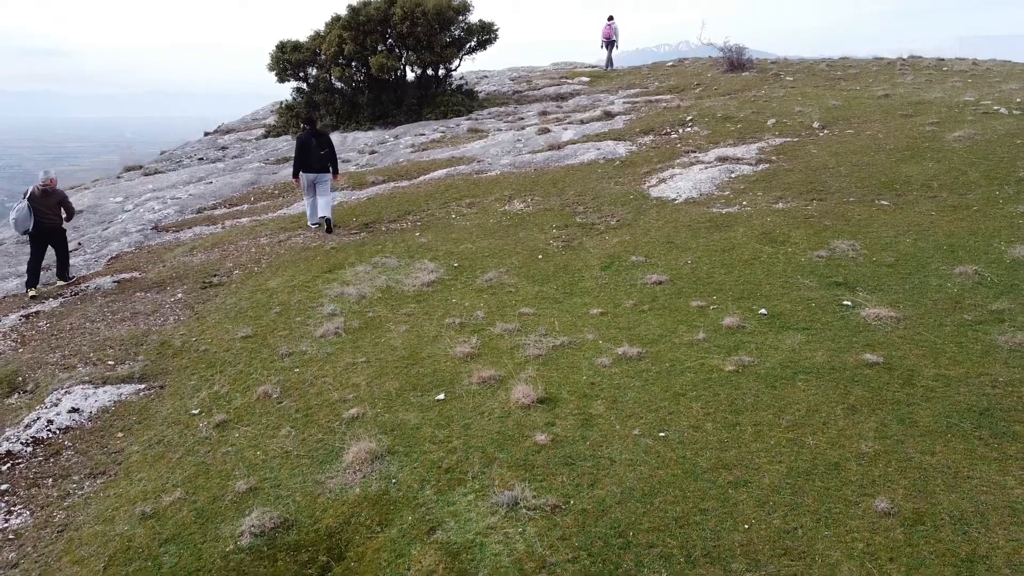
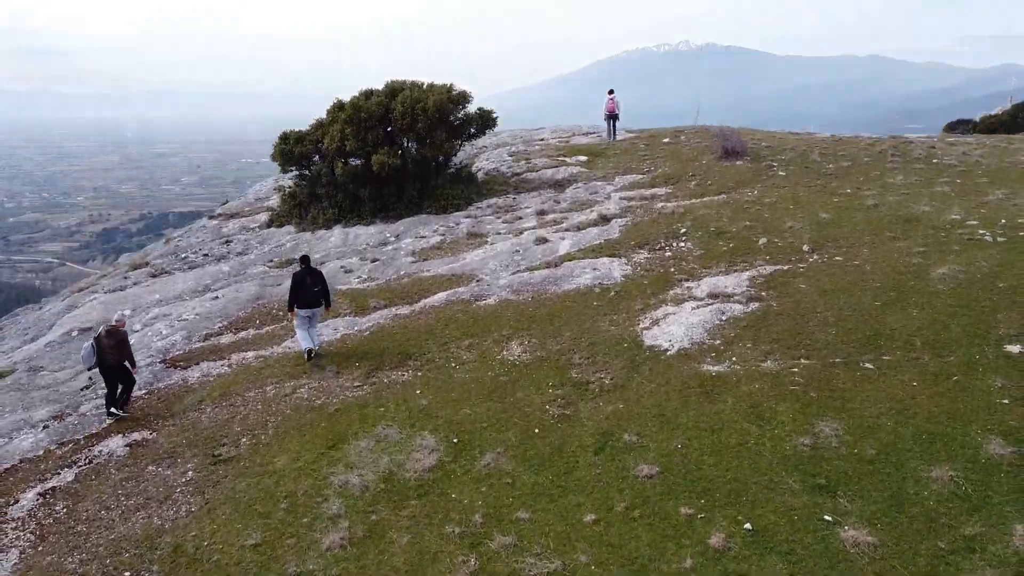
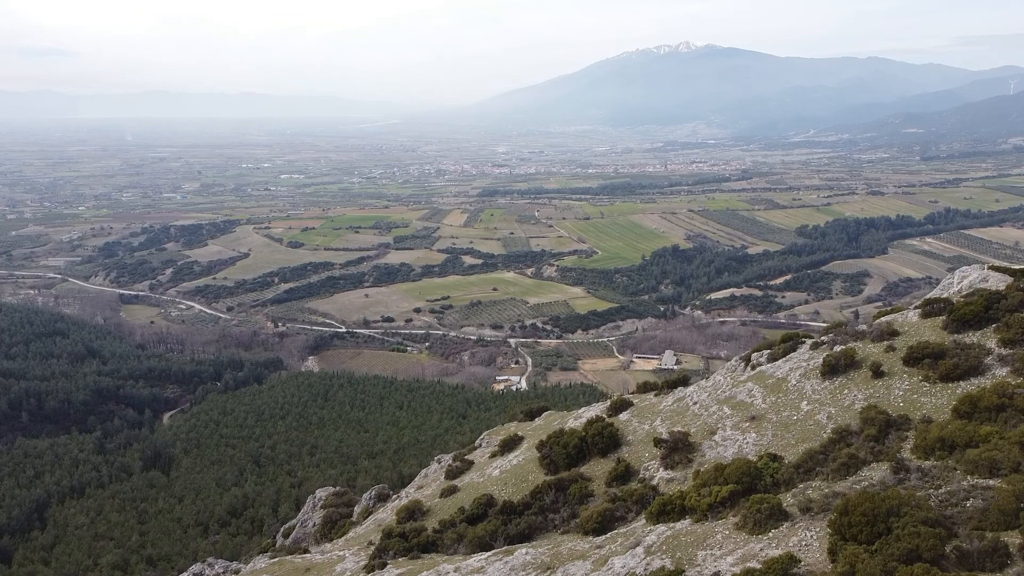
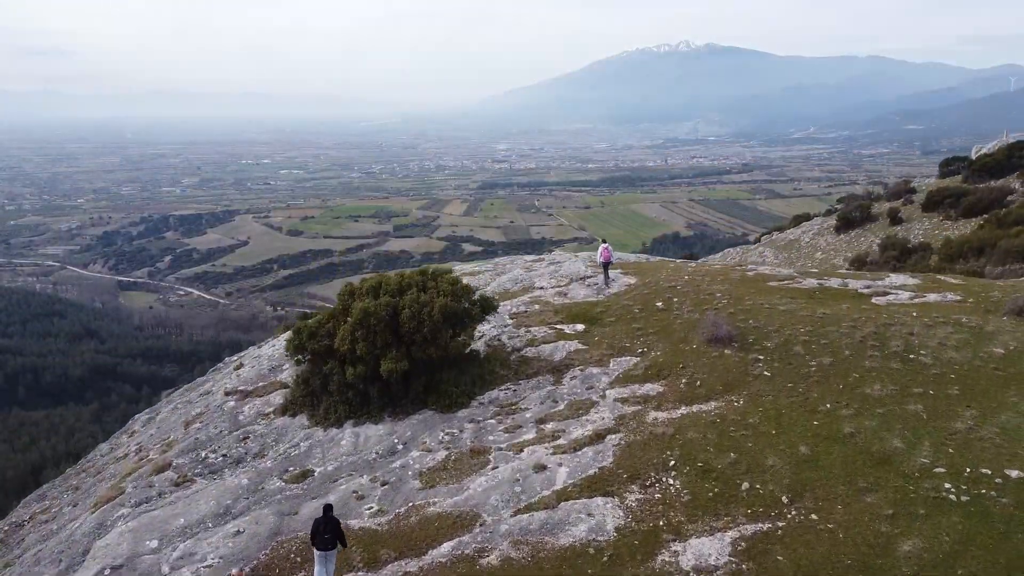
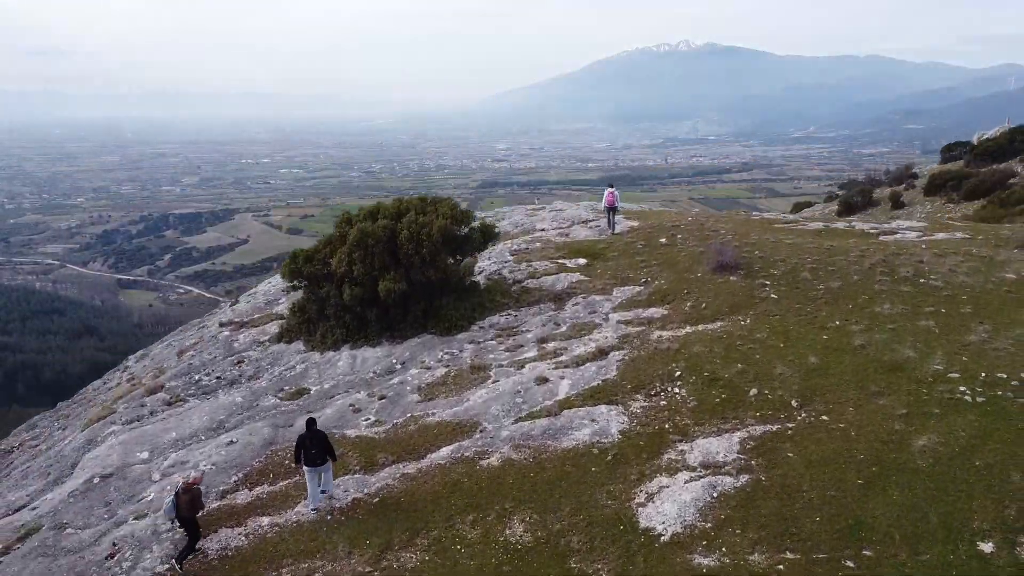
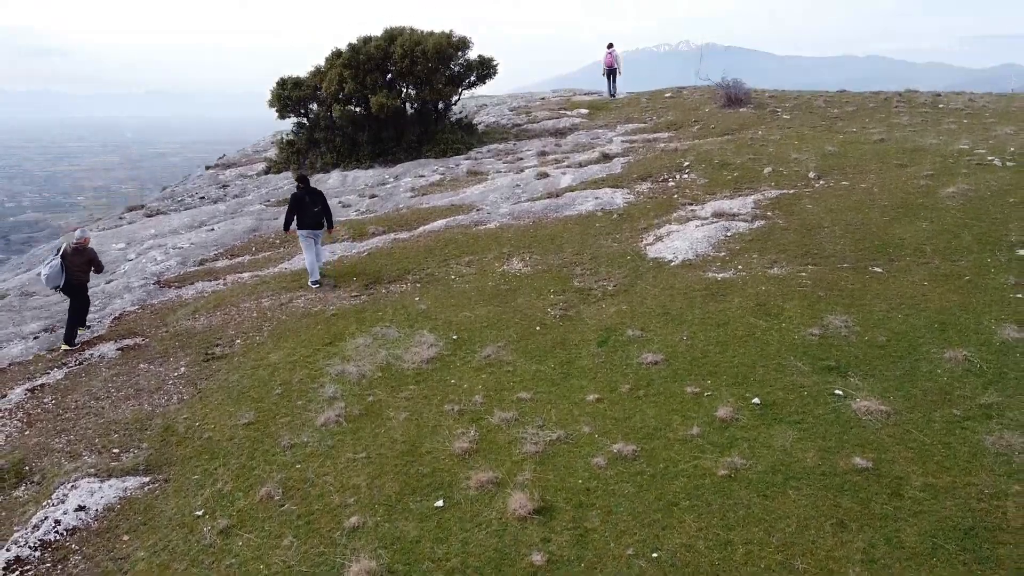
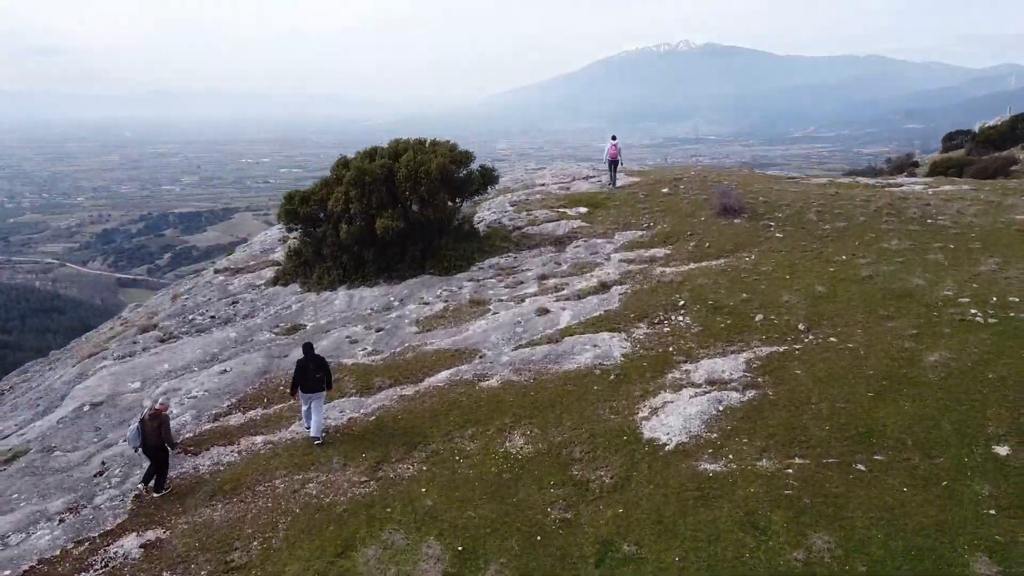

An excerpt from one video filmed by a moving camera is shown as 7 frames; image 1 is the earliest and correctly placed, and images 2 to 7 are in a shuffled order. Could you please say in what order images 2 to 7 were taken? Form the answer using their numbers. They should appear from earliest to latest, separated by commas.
6, 2, 7, 5, 4, 3
